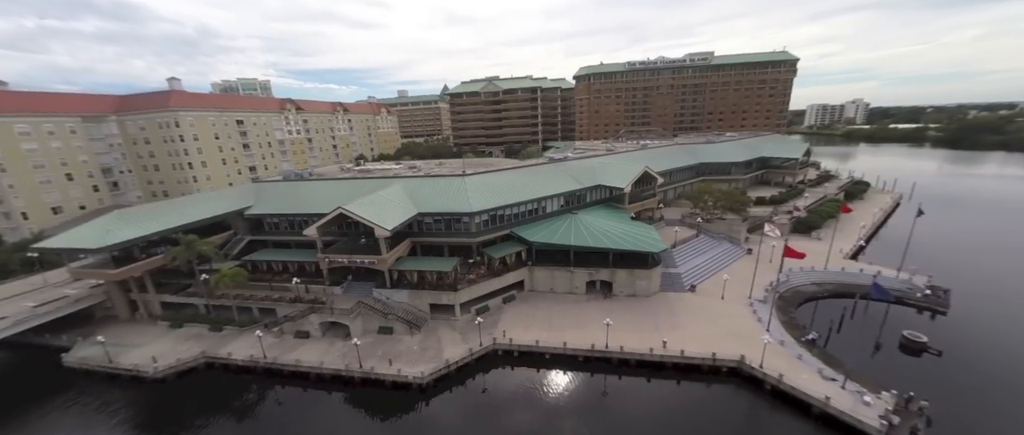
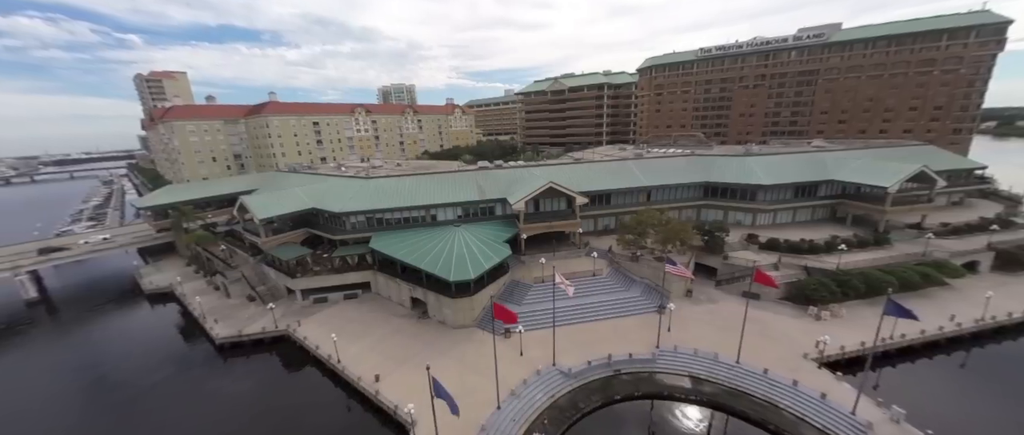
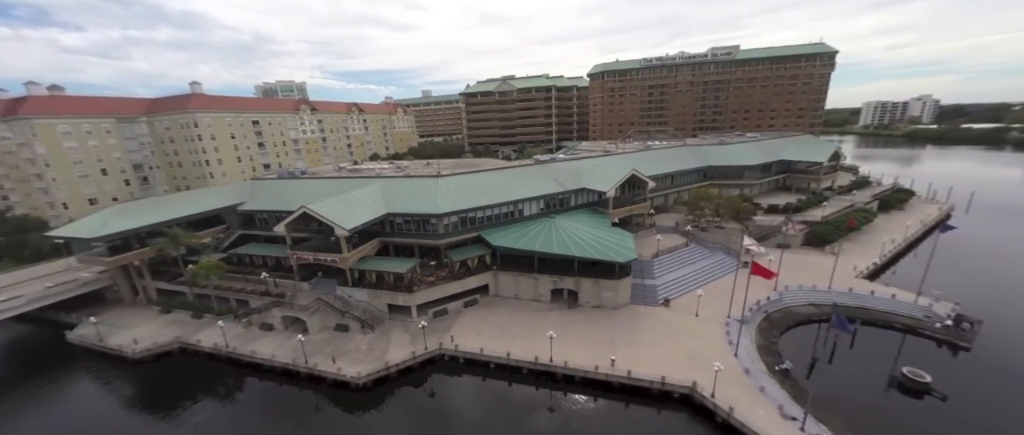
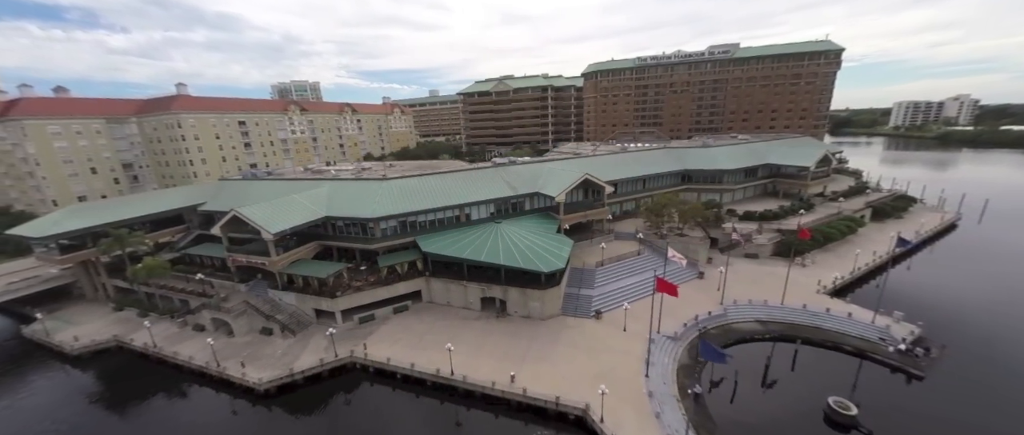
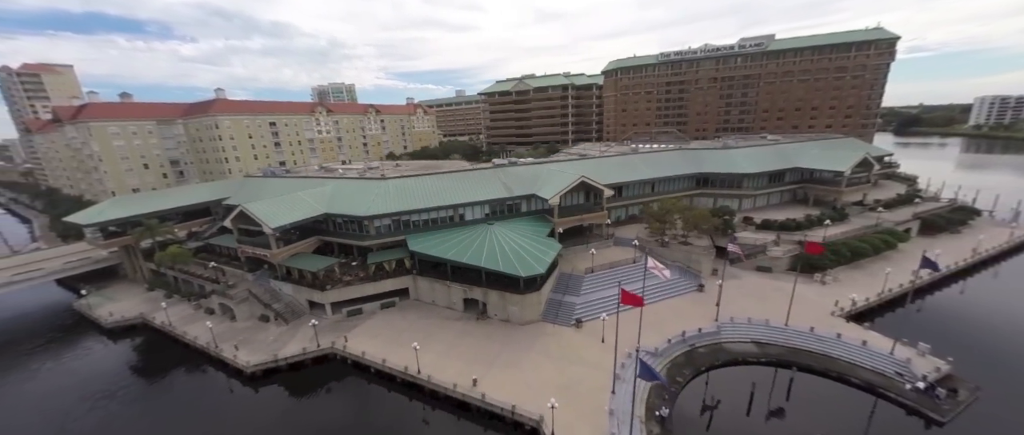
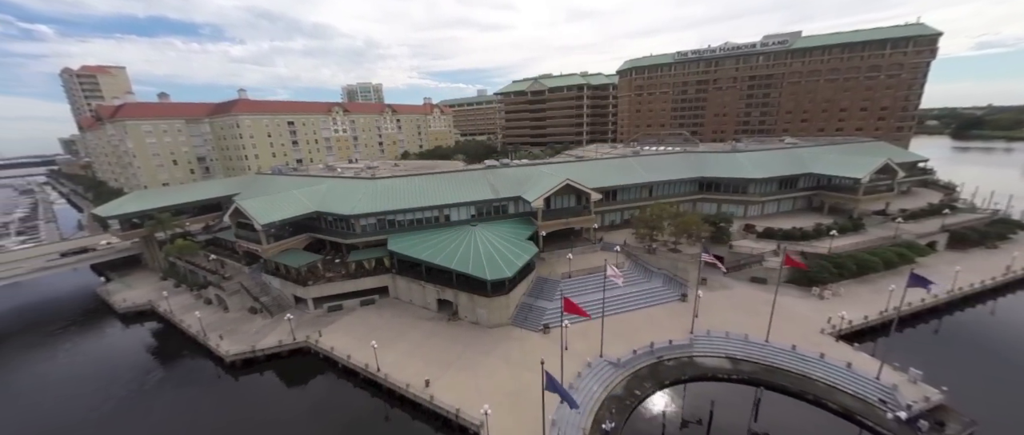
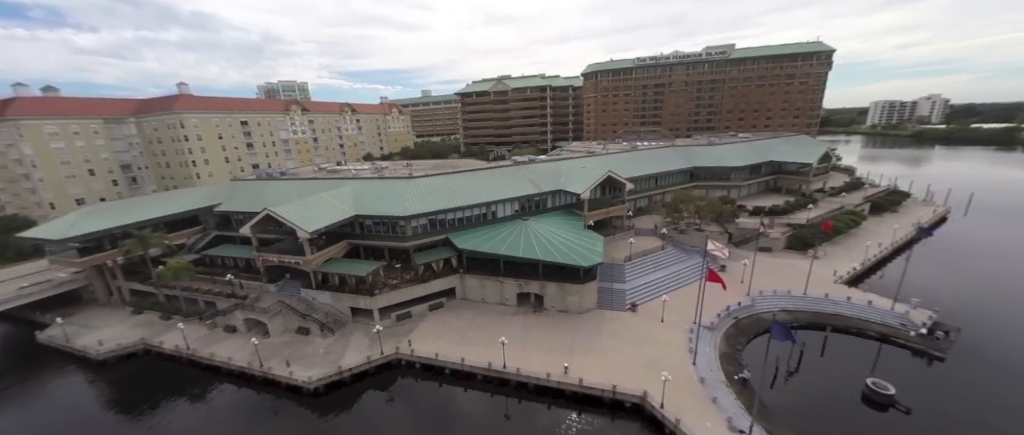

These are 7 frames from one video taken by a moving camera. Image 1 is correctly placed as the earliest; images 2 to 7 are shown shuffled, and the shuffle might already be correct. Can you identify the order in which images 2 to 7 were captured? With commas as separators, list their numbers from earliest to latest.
3, 7, 4, 5, 6, 2
